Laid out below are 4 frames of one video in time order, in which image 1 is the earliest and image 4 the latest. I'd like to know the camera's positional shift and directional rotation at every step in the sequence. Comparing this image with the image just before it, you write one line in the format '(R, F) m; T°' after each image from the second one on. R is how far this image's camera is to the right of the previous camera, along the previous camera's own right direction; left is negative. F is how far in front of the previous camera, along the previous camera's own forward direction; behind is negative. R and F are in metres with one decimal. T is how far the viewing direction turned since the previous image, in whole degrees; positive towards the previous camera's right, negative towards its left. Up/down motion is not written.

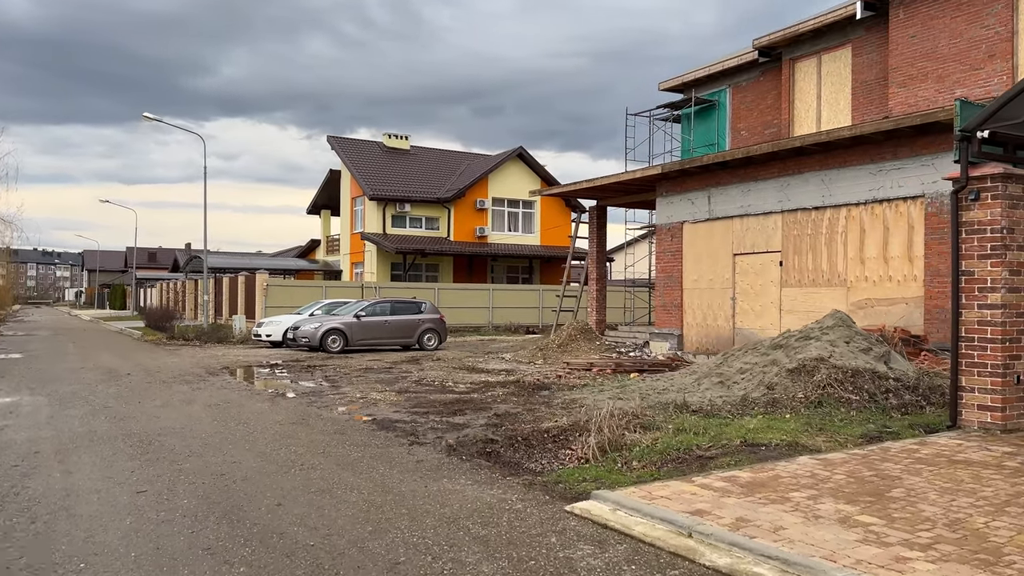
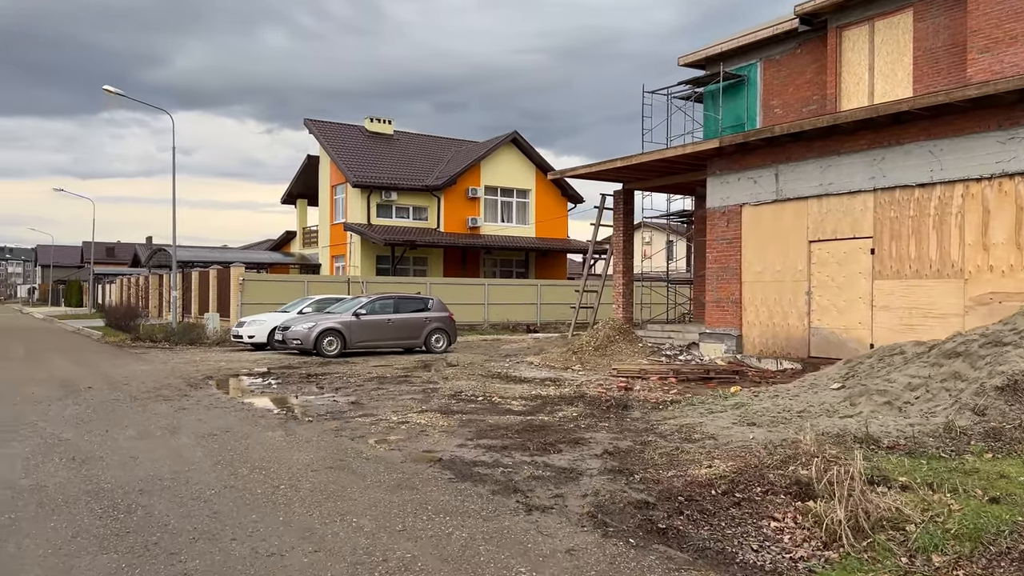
(-1.2, +2.4) m; +2°
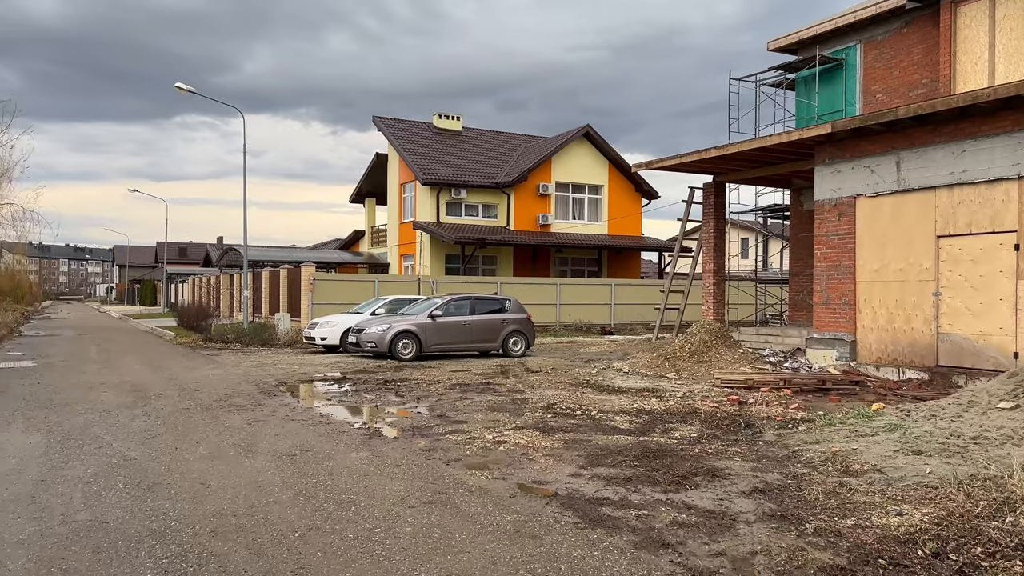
(-0.4, +1.0) m; -4°
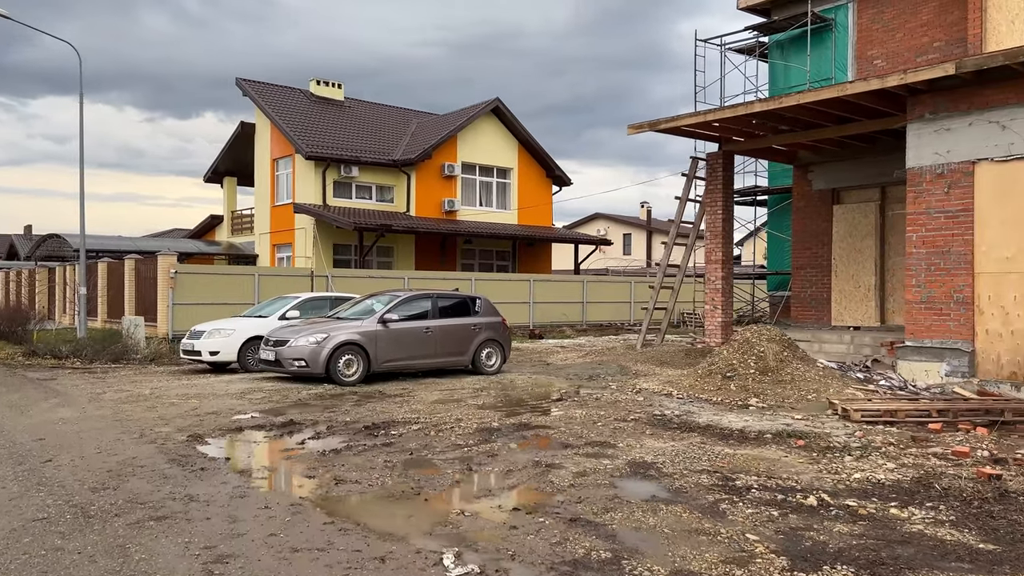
(-2.0, +4.3) m; +11°
